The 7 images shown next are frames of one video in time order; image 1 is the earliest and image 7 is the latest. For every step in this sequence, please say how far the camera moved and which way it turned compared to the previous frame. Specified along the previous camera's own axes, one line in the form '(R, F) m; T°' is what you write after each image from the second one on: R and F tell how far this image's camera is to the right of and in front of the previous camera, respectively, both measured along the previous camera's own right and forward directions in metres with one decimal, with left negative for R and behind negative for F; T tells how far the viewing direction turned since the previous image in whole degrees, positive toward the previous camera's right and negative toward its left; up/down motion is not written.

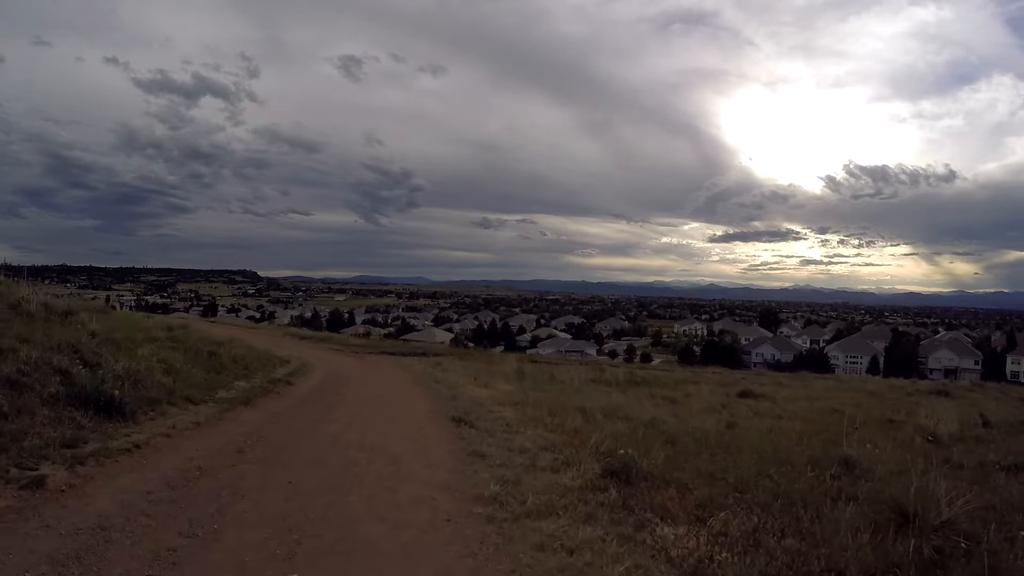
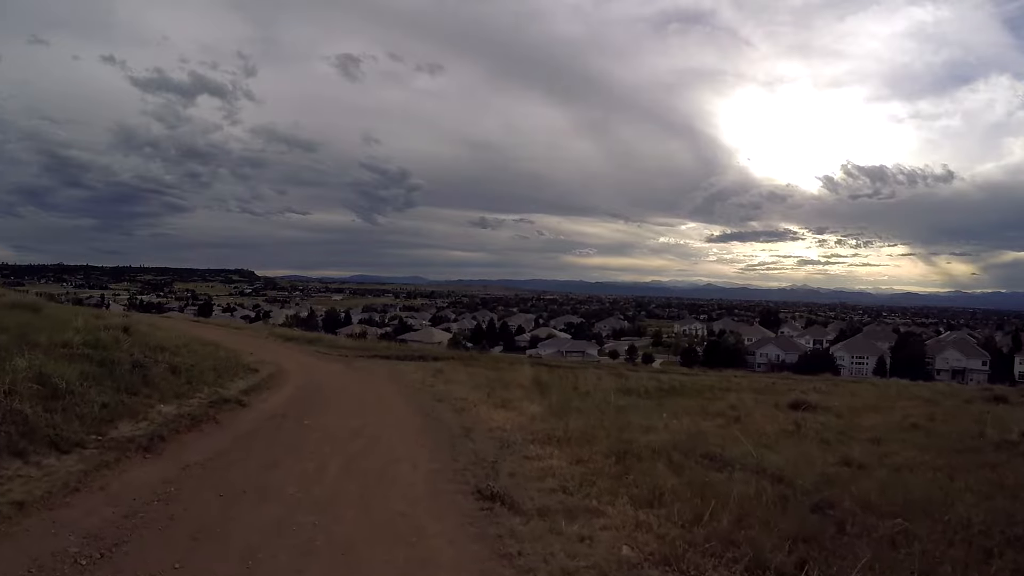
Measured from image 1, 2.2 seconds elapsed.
(-0.7, +4.5) m; 0°
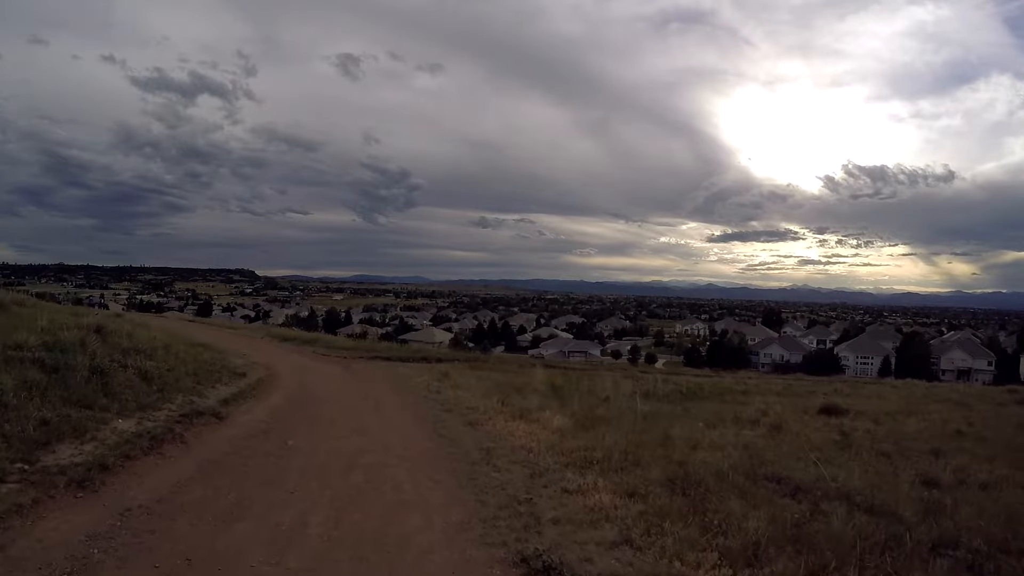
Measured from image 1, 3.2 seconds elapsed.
(-0.4, +1.8) m; 0°
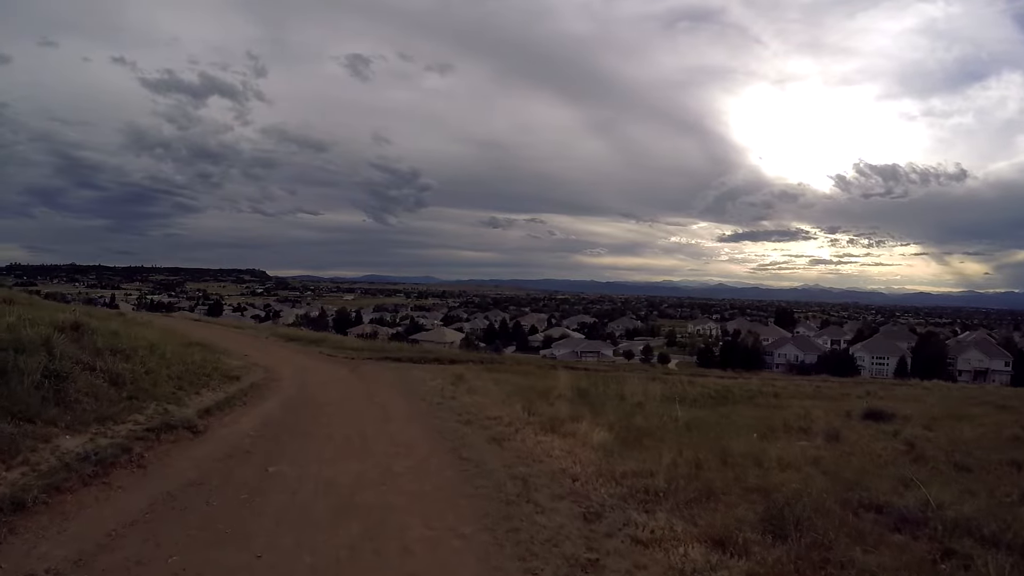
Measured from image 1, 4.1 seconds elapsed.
(-0.3, +1.8) m; -1°
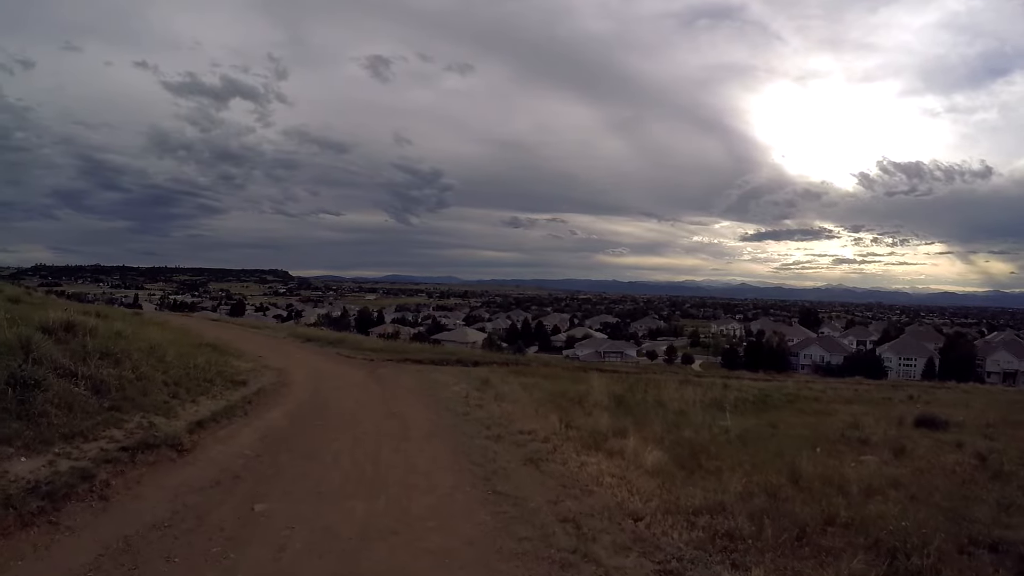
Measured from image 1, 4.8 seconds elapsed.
(-0.2, +1.4) m; -2°
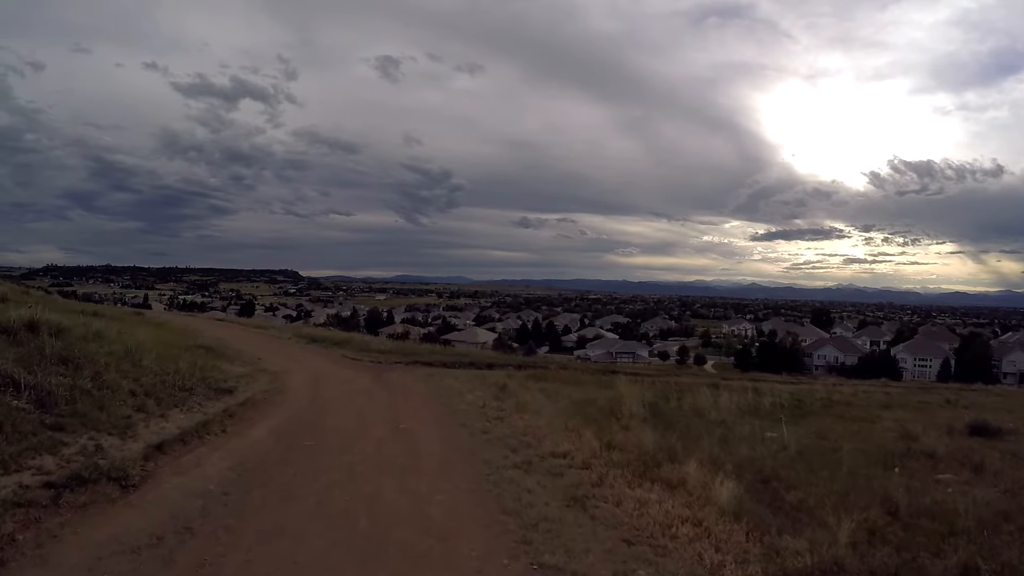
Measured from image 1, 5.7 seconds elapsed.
(-0.3, +1.7) m; -1°
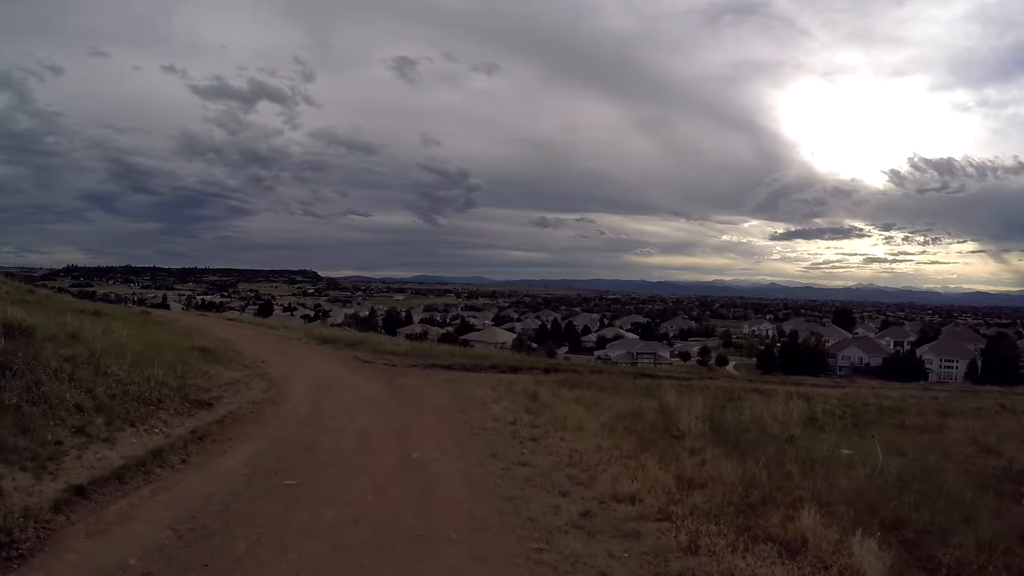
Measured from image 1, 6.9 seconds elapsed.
(-0.3, +2.0) m; -2°
